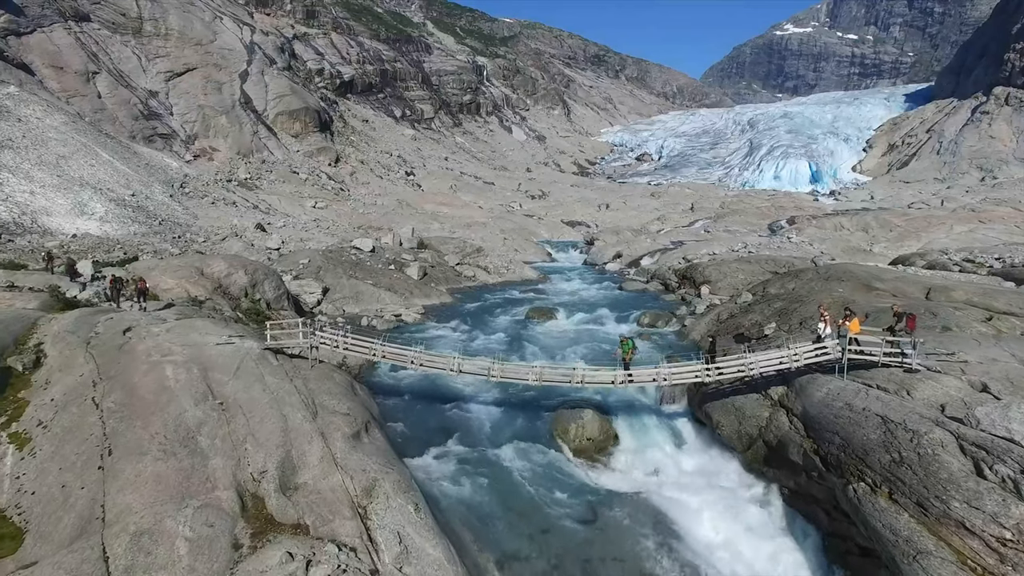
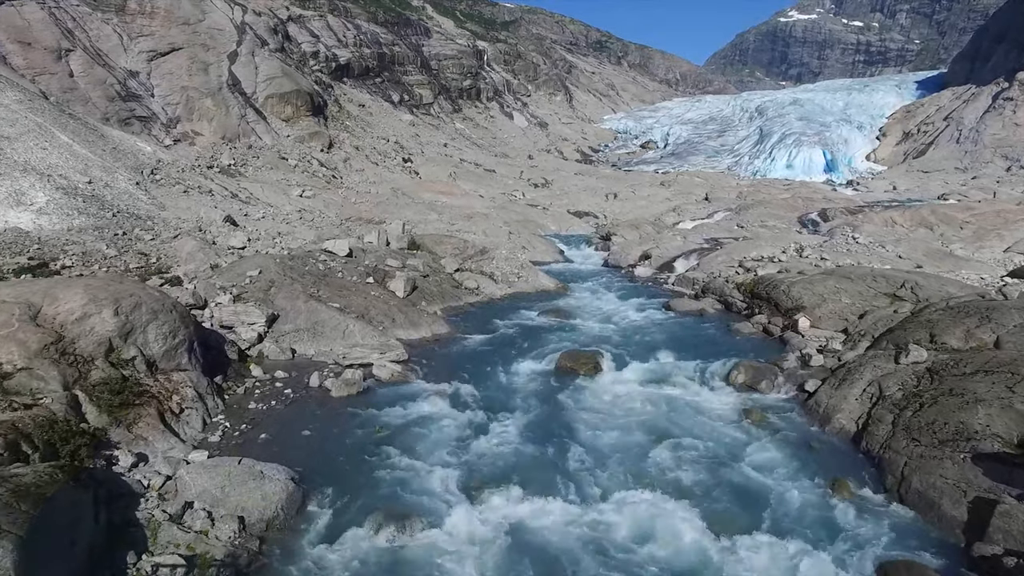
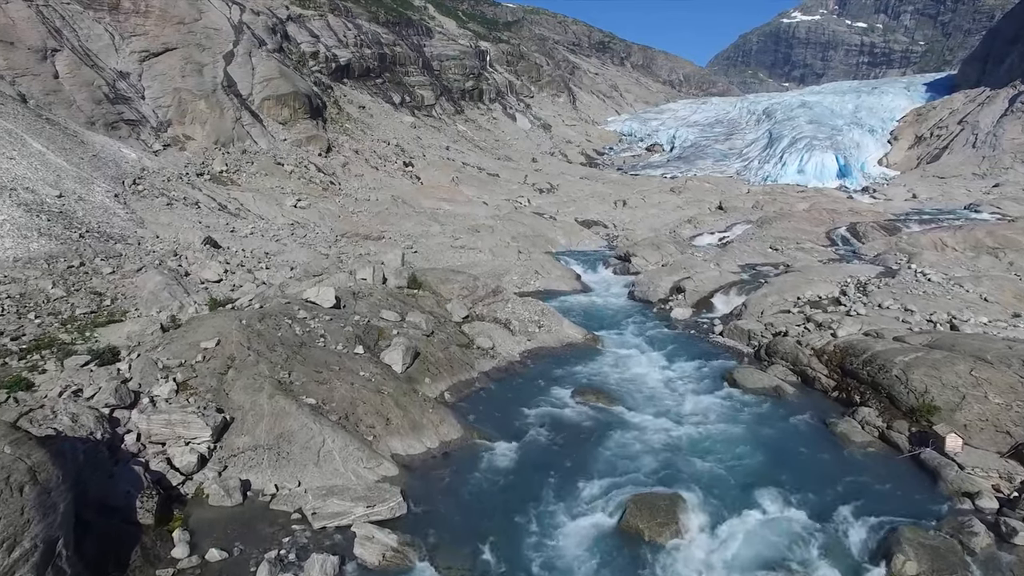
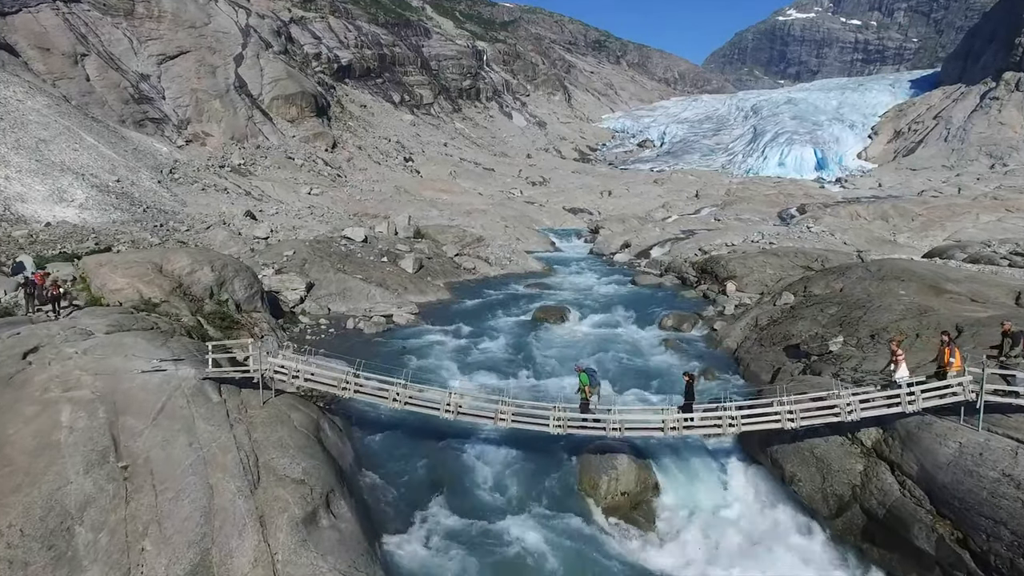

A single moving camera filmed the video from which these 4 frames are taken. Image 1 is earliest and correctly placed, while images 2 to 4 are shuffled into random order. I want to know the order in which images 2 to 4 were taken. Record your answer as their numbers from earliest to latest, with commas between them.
4, 2, 3
